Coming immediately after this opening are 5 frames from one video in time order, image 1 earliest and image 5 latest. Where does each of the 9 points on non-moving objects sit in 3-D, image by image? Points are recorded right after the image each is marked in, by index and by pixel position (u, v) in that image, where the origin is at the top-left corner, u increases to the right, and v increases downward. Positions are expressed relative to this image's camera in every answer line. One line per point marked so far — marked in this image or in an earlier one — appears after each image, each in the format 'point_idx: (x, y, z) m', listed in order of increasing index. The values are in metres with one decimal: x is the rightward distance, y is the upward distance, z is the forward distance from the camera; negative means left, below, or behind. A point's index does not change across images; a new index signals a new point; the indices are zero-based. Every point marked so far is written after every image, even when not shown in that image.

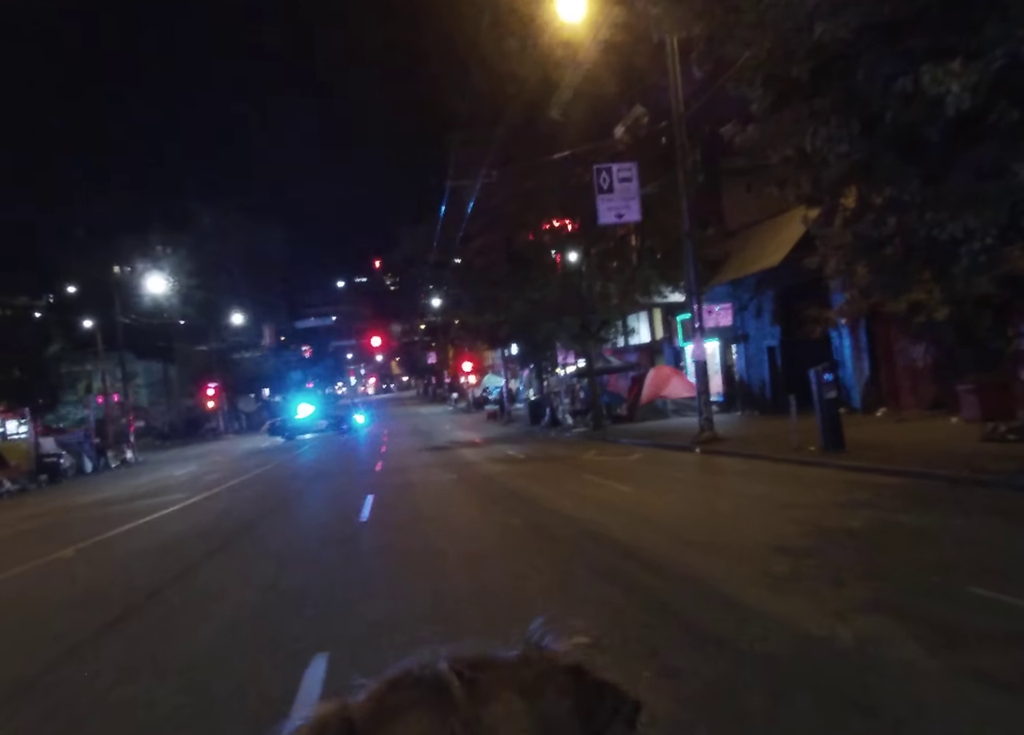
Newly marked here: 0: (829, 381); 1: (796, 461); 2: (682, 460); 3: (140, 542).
0: (+6.7, -0.3, +16.7) m
1: (+6.1, -2.0, +16.9) m
2: (+4.3, -2.3, +20.0) m
3: (-7.4, -3.4, +16.0) m
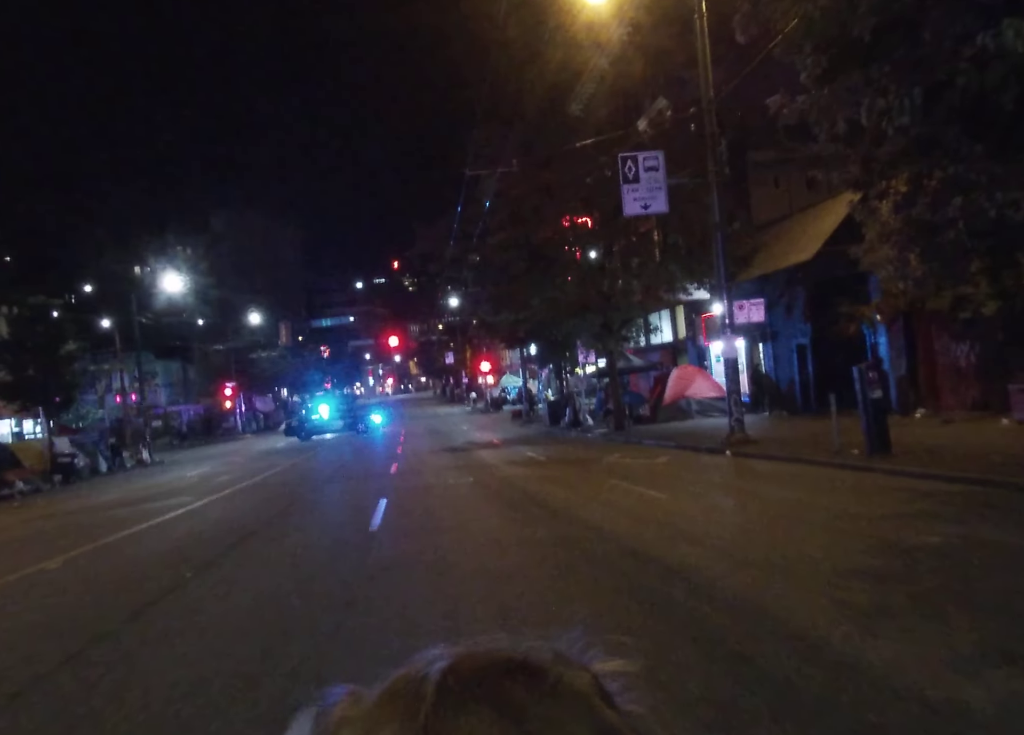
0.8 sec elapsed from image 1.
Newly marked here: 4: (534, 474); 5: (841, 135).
0: (+7.1, -0.2, +15.6) m
1: (+6.5, -2.0, +15.8) m
2: (+4.8, -2.3, +18.9) m
3: (-7.0, -3.4, +15.2) m
4: (+0.6, -2.7, +19.8) m
5: (+4.9, +3.4, +11.7) m
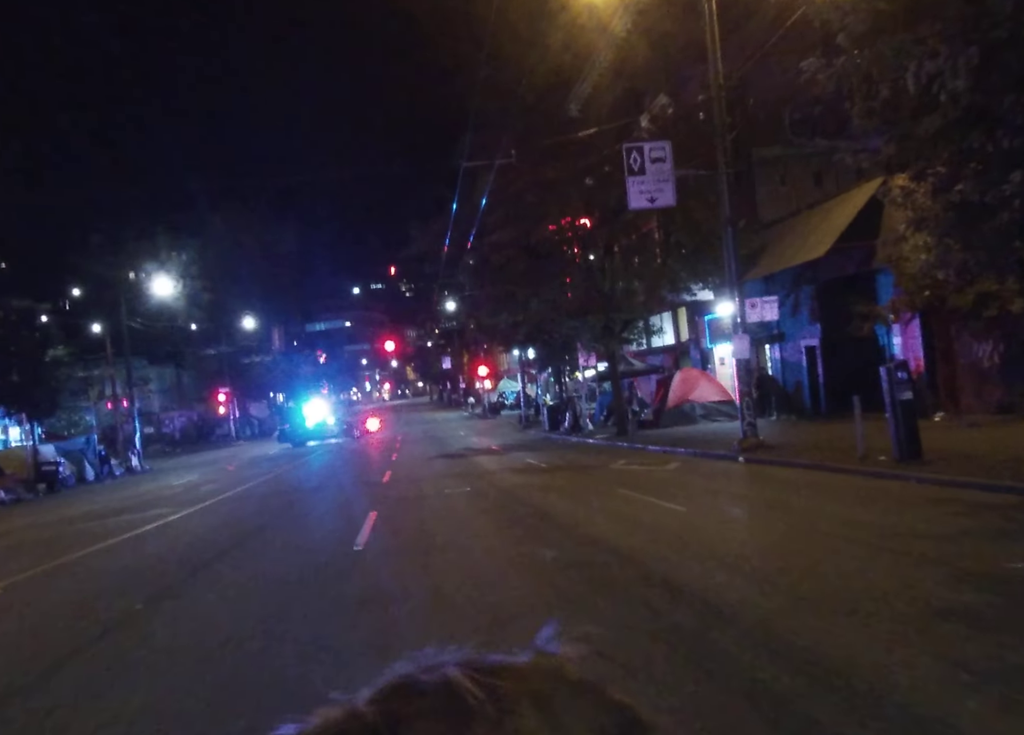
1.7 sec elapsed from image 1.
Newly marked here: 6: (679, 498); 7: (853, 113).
0: (+7.2, -0.2, +14.5) m
1: (+6.5, -2.0, +14.6) m
2: (+4.8, -2.3, +17.8) m
3: (-6.9, -3.4, +14.0) m
4: (+0.6, -2.7, +18.6) m
5: (+4.9, +3.5, +10.5) m
6: (+3.0, -2.4, +14.3) m
7: (+4.8, +3.6, +11.2) m
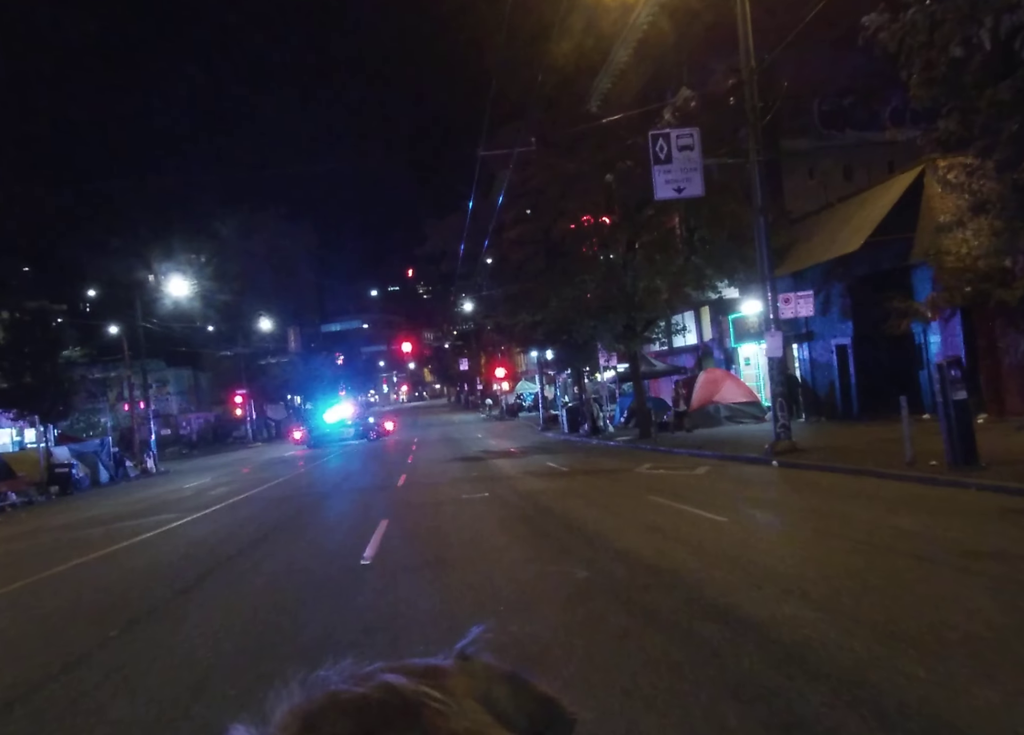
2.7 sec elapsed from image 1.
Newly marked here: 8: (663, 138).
0: (+7.5, -0.2, +13.4) m
1: (+6.9, -1.9, +13.5) m
2: (+5.2, -2.3, +16.7) m
3: (-6.6, -3.4, +13.2) m
4: (+1.0, -2.7, +17.6) m
5: (+5.2, +3.5, +9.5) m
6: (+3.4, -2.3, +13.2) m
7: (+5.1, +3.6, +10.1) m
8: (+3.7, +5.6, +19.2) m
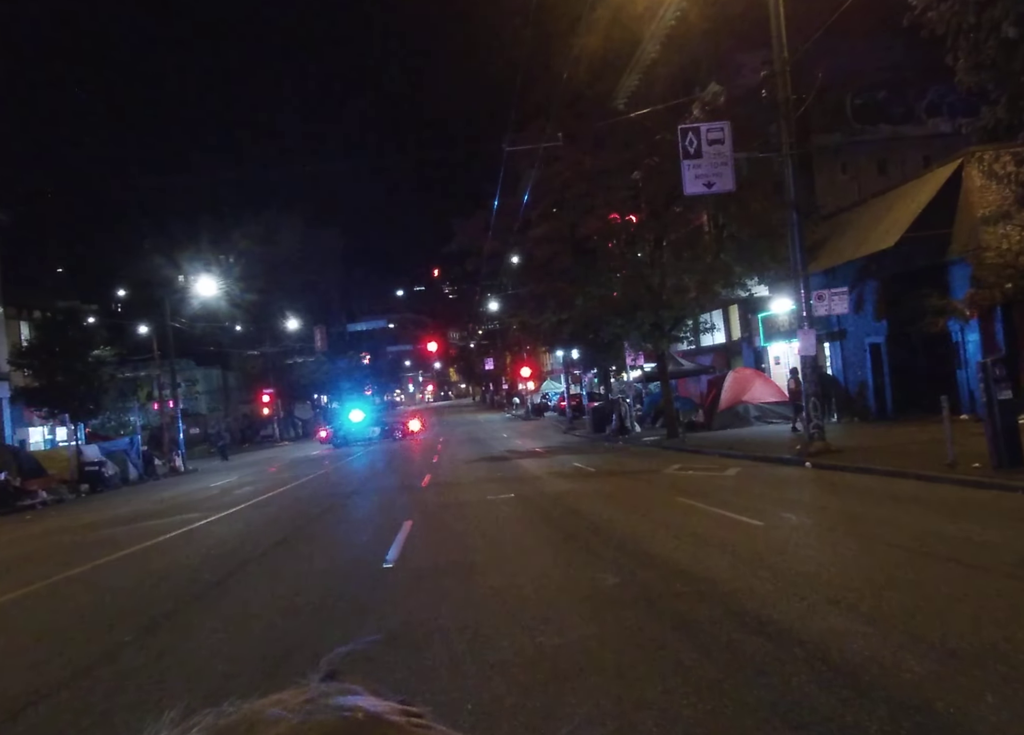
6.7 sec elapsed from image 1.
0: (+8.0, -0.2, +12.8) m
1: (+7.3, -1.9, +13.0) m
2: (+5.8, -2.2, +16.3) m
3: (-6.1, -3.4, +13.1) m
4: (+1.6, -2.7, +17.3) m
5: (+5.5, +3.6, +9.0) m
6: (+3.8, -2.3, +12.8) m
7: (+5.4, +3.7, +9.7) m
8: (+4.3, +5.6, +18.8) m
